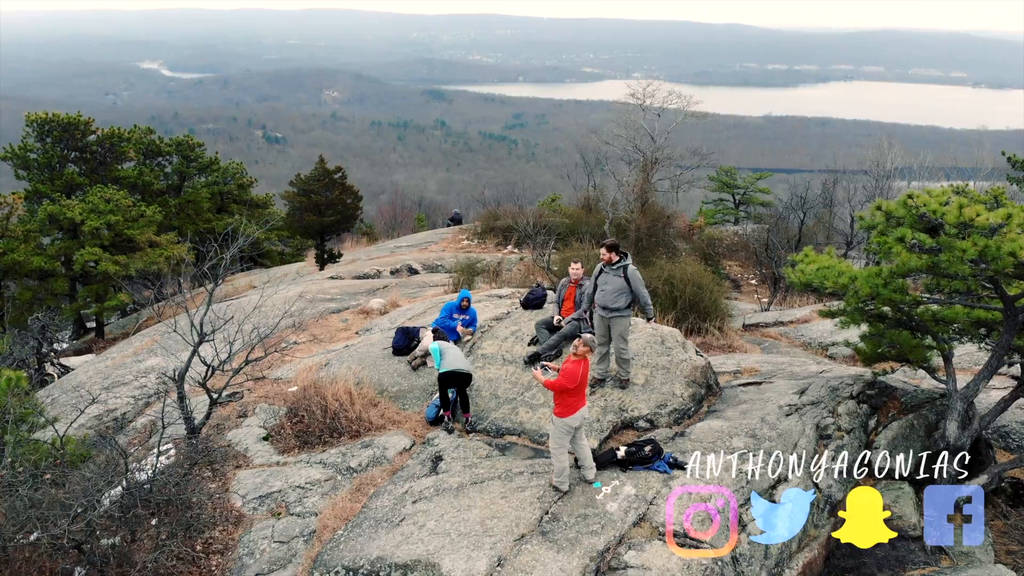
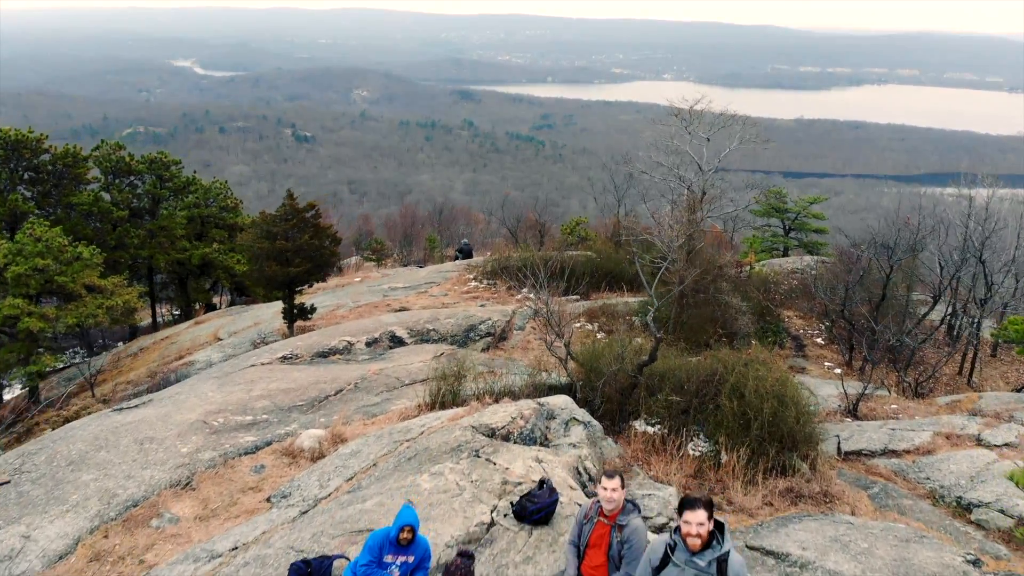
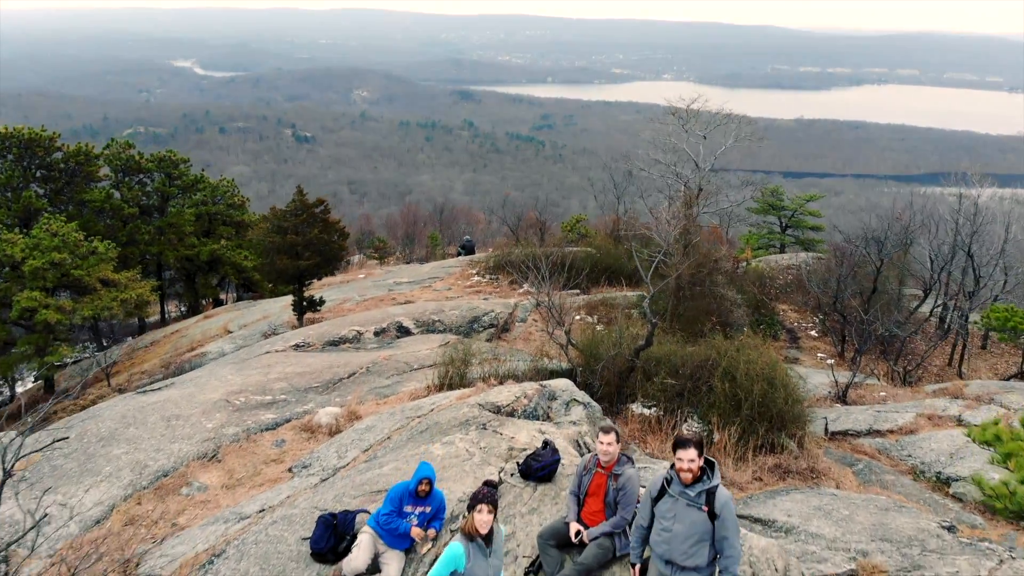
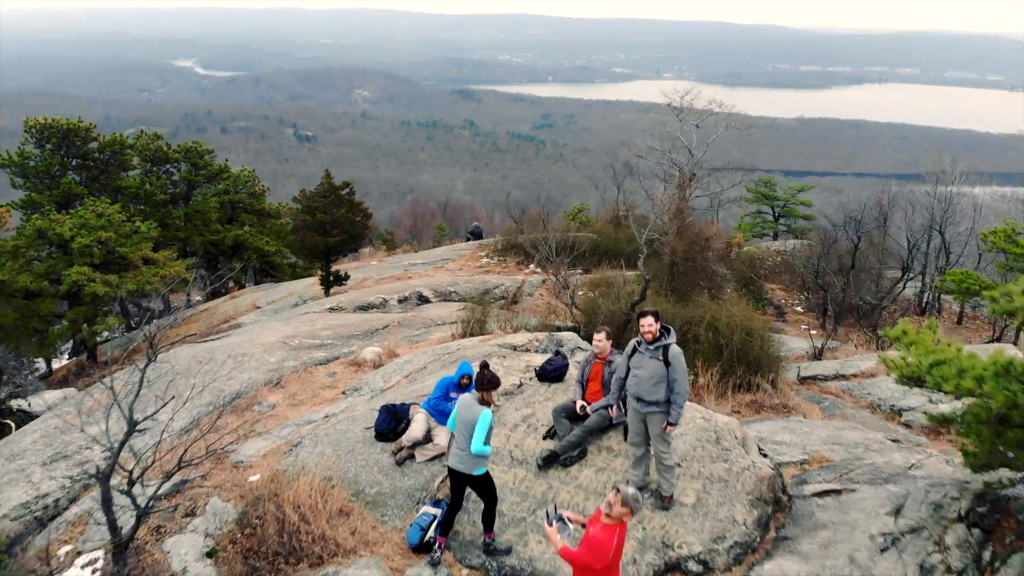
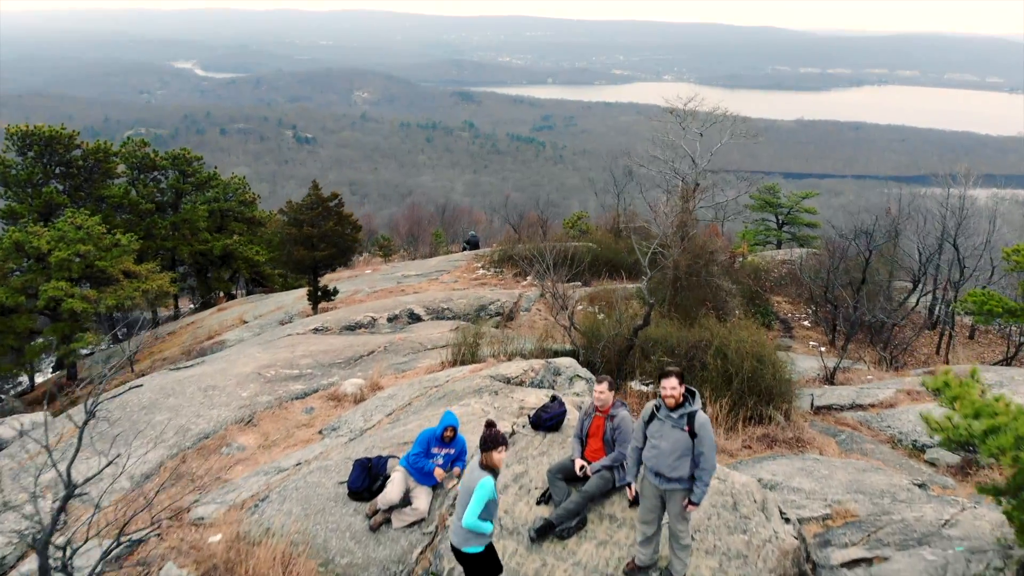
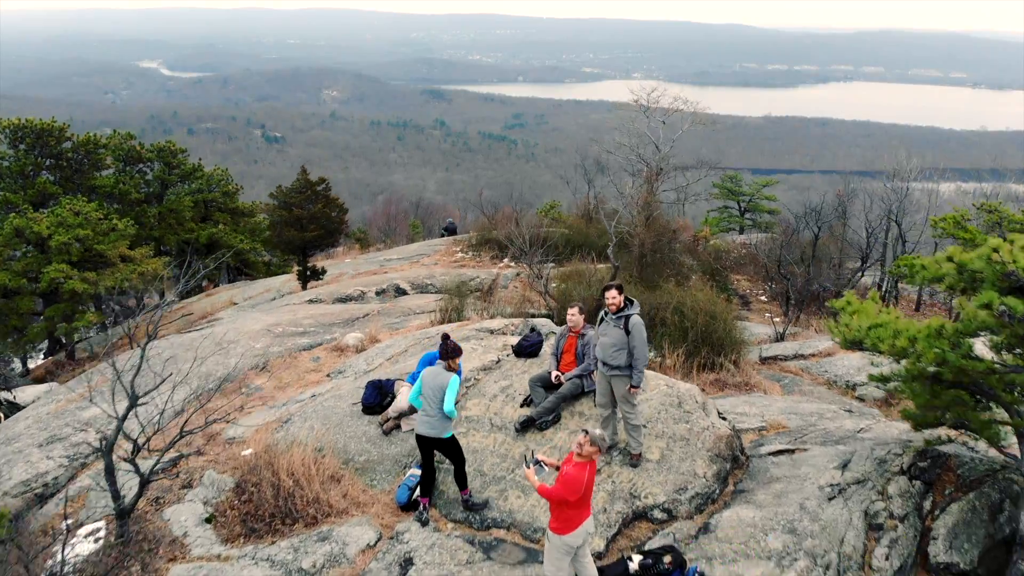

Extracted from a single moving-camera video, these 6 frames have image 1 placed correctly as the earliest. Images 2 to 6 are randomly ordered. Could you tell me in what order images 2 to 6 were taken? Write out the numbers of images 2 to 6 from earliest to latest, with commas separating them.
6, 4, 5, 3, 2
